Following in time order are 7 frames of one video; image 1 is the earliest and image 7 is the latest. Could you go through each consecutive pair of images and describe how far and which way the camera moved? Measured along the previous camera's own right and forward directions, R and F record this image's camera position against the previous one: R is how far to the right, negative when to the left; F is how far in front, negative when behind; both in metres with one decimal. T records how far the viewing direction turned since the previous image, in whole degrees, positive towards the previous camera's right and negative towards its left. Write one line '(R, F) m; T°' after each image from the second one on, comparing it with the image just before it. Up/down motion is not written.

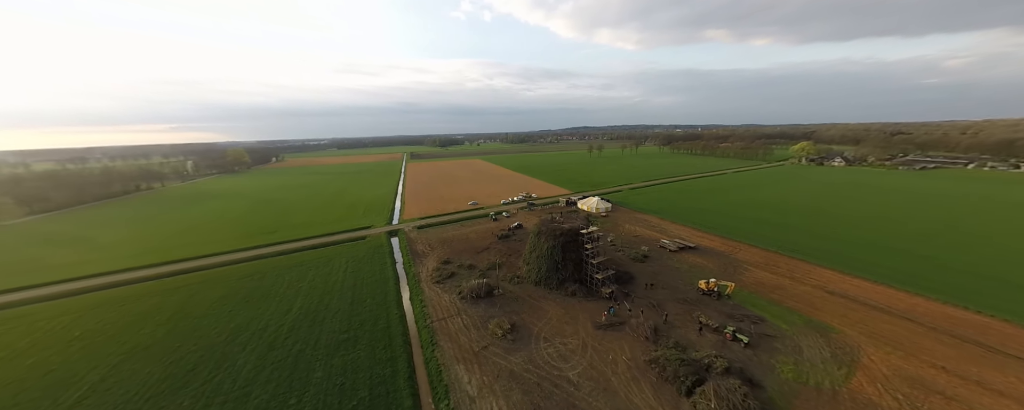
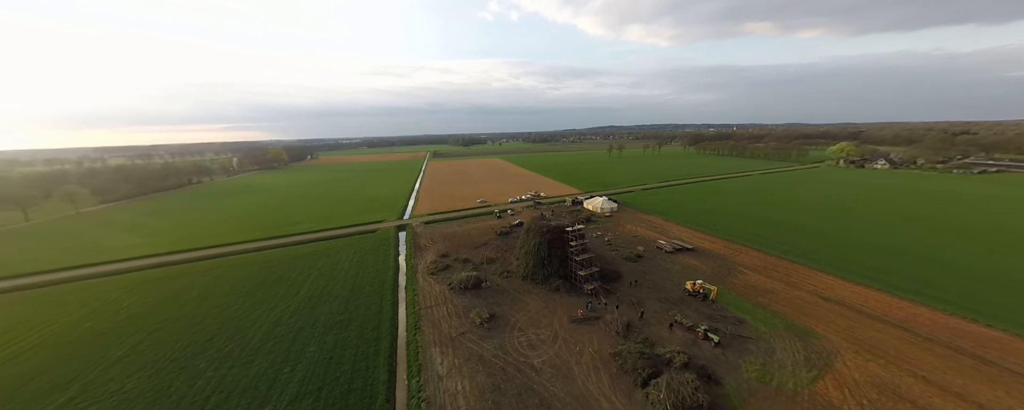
(+2.4, -0.7) m; -4°
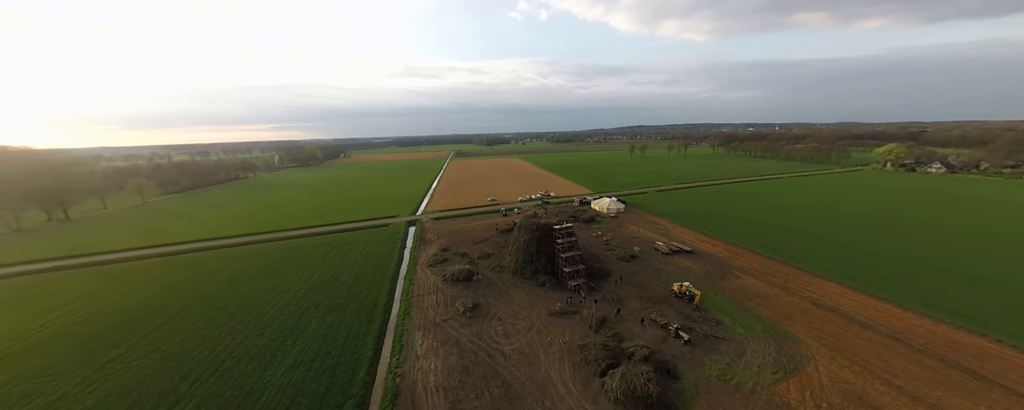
(+2.4, -0.8) m; -4°
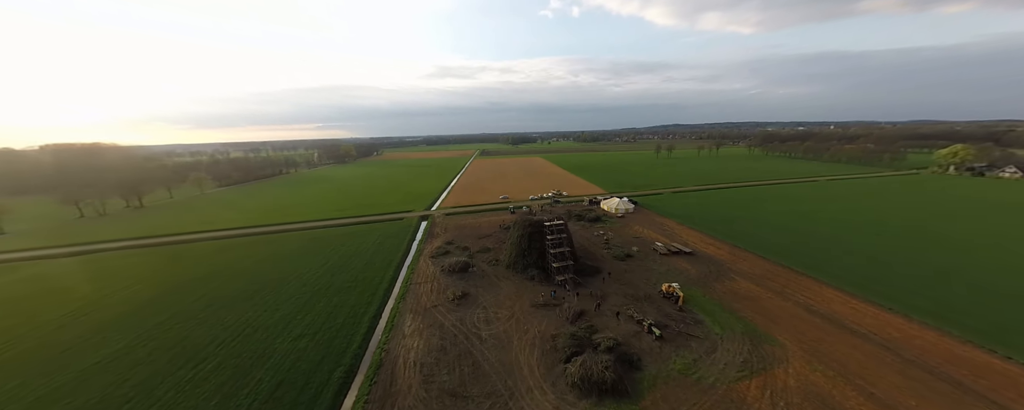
(+2.4, -0.8) m; -5°
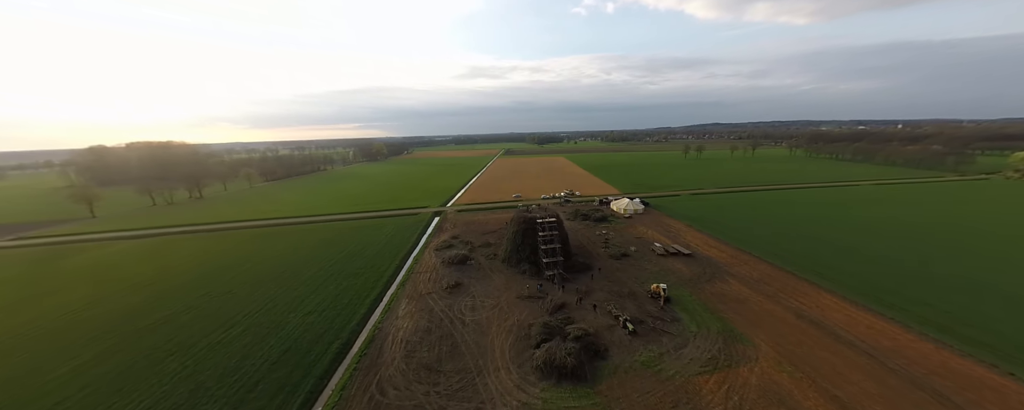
(+2.4, -0.9) m; -5°
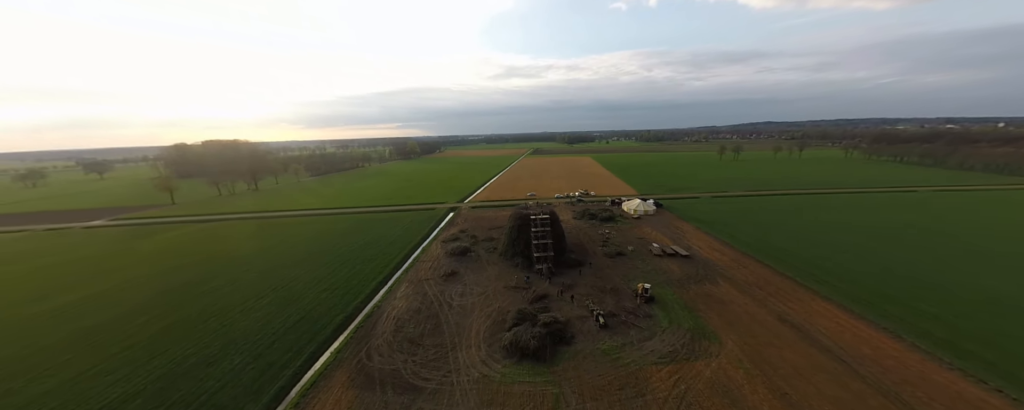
(+2.7, -1.2) m; -6°
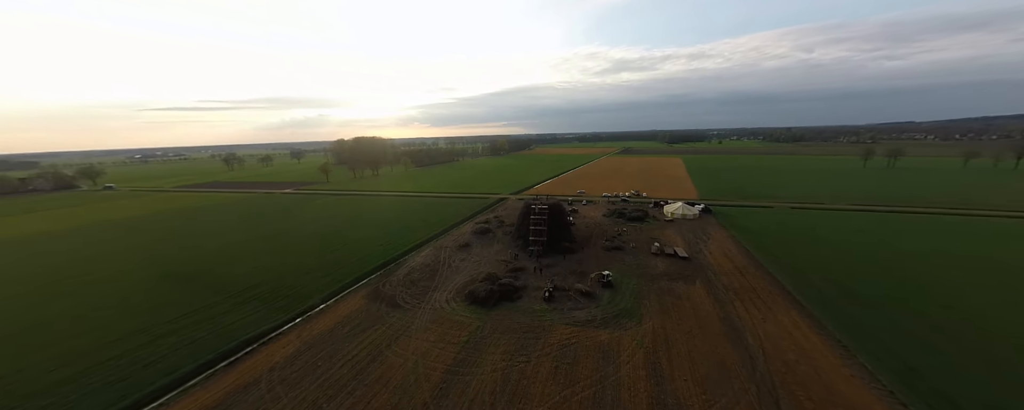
(+7.6, -3.1) m; -17°
